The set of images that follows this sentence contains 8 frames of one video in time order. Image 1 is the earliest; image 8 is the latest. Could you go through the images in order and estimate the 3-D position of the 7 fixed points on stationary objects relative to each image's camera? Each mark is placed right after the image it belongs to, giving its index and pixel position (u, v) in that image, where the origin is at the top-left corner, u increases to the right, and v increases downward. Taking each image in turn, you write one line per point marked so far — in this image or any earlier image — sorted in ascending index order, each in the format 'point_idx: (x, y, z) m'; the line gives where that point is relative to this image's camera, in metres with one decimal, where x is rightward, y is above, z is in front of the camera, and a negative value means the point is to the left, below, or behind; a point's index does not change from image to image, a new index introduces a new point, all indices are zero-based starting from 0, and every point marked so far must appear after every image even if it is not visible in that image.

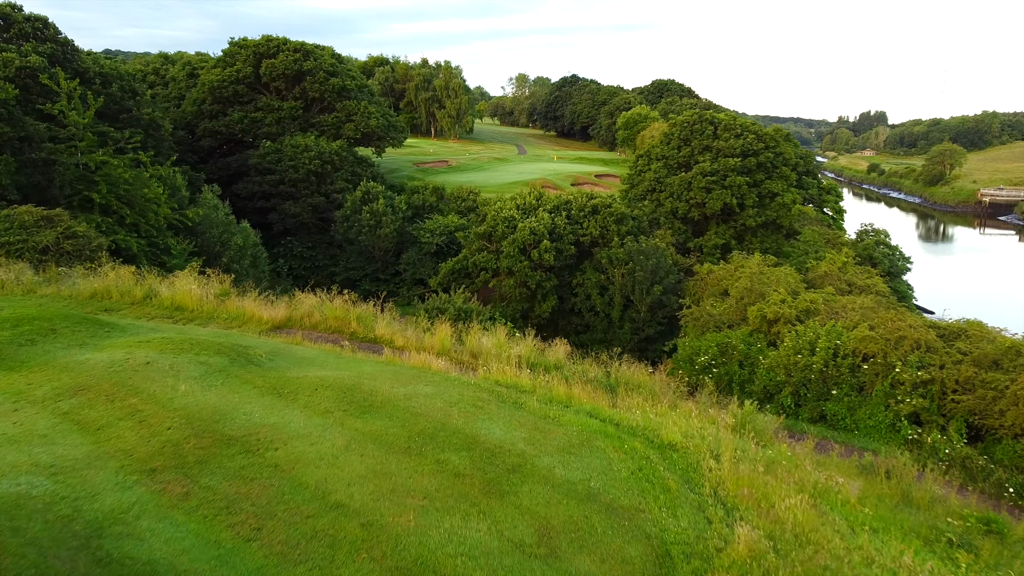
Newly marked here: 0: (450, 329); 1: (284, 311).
0: (-1.2, -0.8, +14.7) m
1: (-4.1, -0.4, +14.0) m
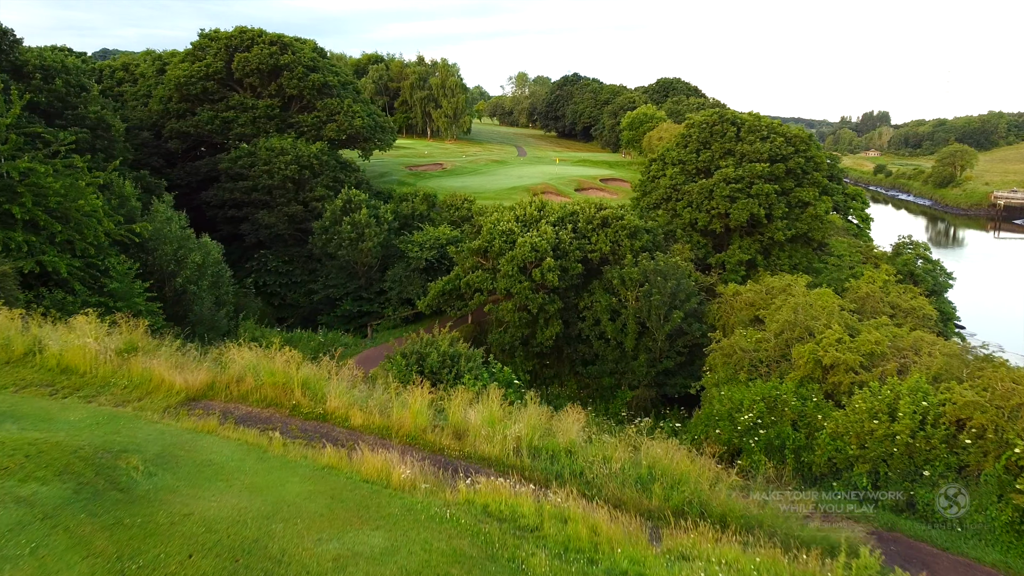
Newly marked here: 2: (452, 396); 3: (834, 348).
0: (-1.2, -1.6, +11.2) m
1: (-4.2, -1.2, +10.5) m
2: (-0.9, -1.7, +11.6) m
3: (+6.5, -1.2, +15.6) m
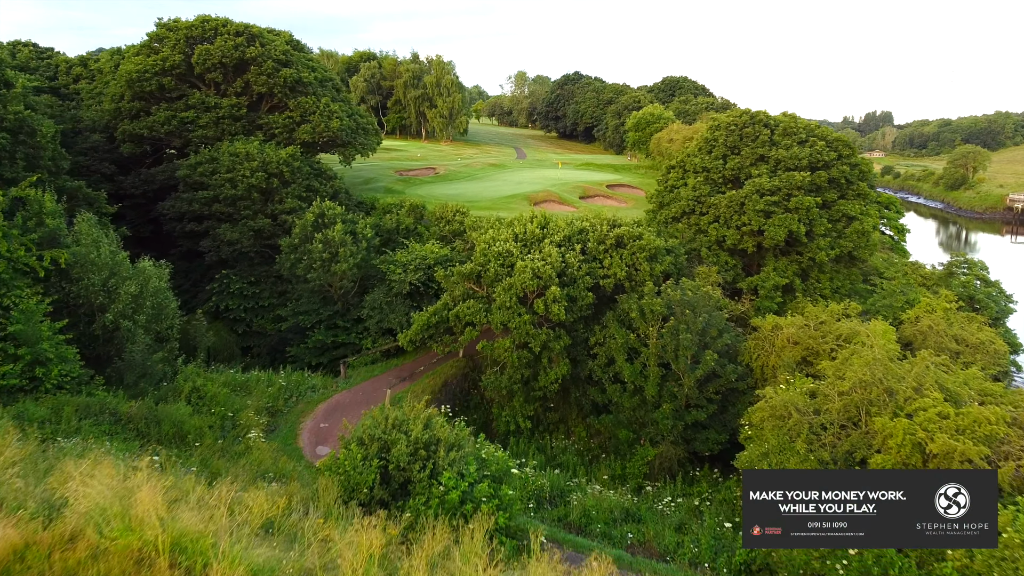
0: (-1.3, -2.5, +7.3) m
1: (-4.2, -2.1, +6.6) m
2: (-0.9, -2.6, +7.6) m
3: (+6.4, -2.1, +11.7) m
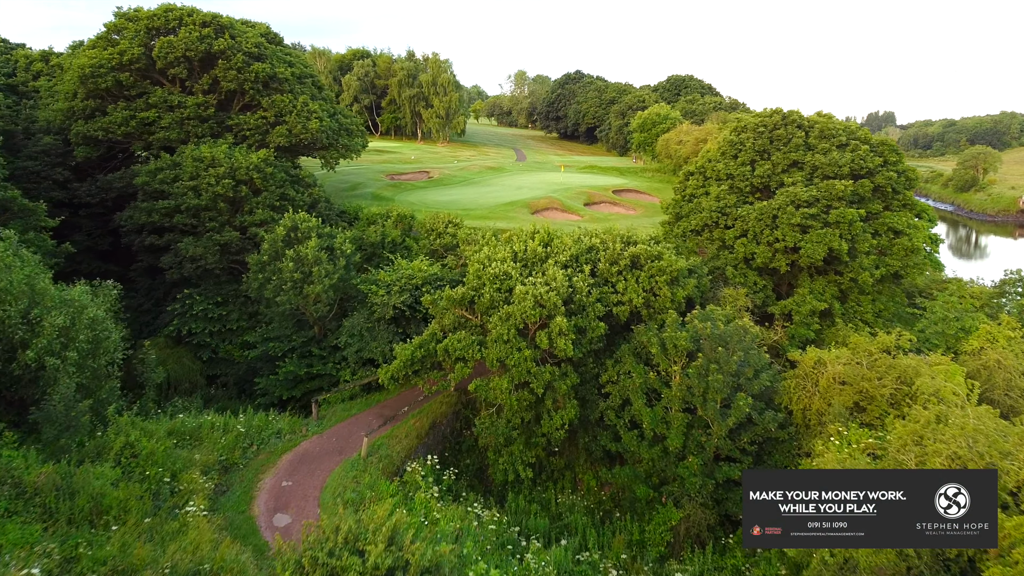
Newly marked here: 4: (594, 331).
0: (-1.3, -3.2, +4.3) m
1: (-4.3, -2.7, +3.6) m
2: (-1.0, -3.2, +4.6) m
3: (+6.4, -2.8, +8.6) m
4: (+1.9, -1.0, +17.5) m
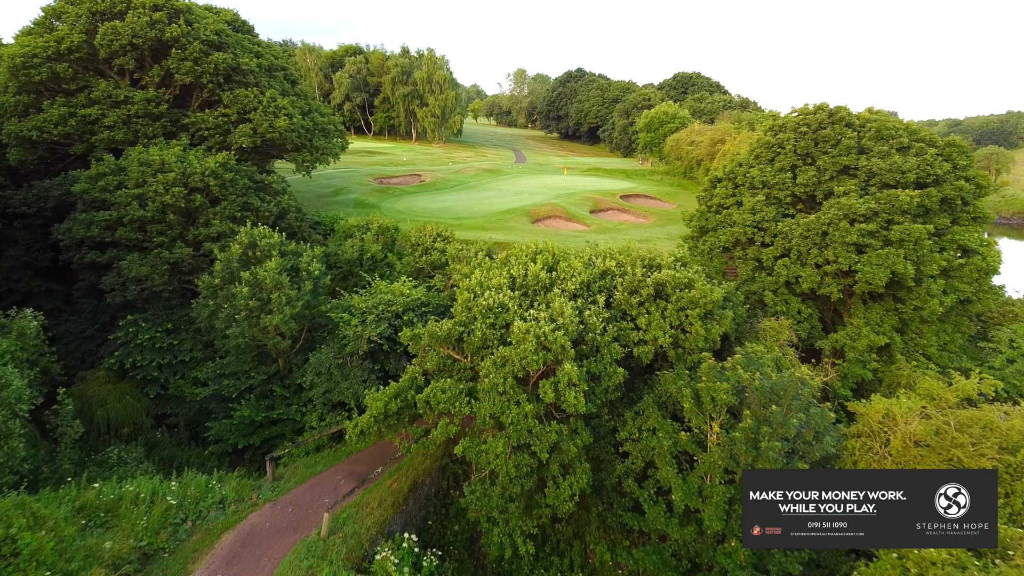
0: (-1.4, -3.8, +0.8) m
1: (-4.3, -3.4, +0.1) m
2: (-1.0, -3.9, +1.2) m
3: (+6.3, -3.5, +5.2) m
4: (+1.8, -1.7, +14.1) m
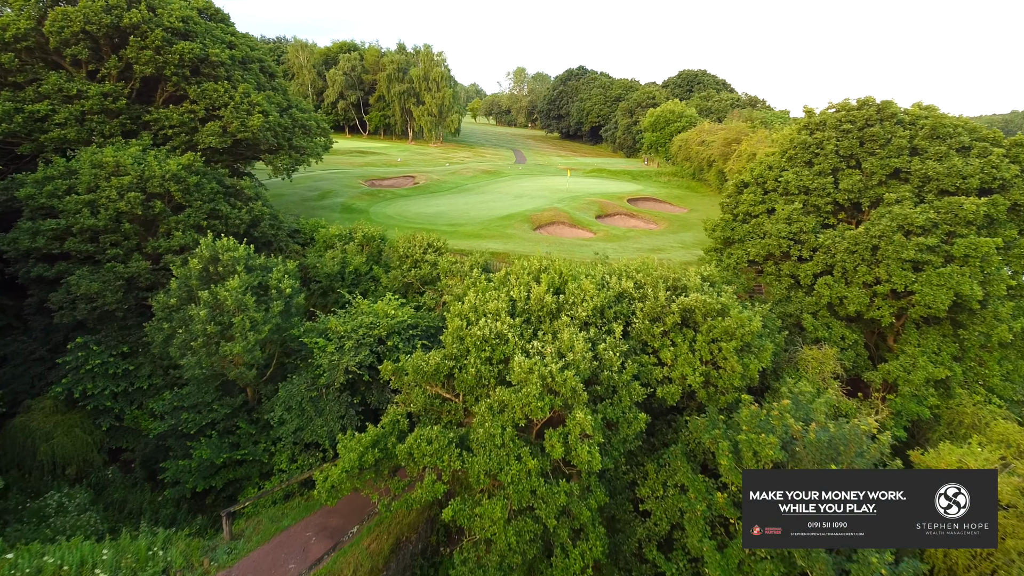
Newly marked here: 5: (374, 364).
0: (-1.4, -4.3, -1.6) m
1: (-4.3, -3.9, -2.3) m
2: (-1.0, -4.4, -1.2) m
3: (+6.3, -3.9, +2.8) m
4: (+1.8, -2.1, +11.7) m
5: (-2.9, -1.6, +16.2) m
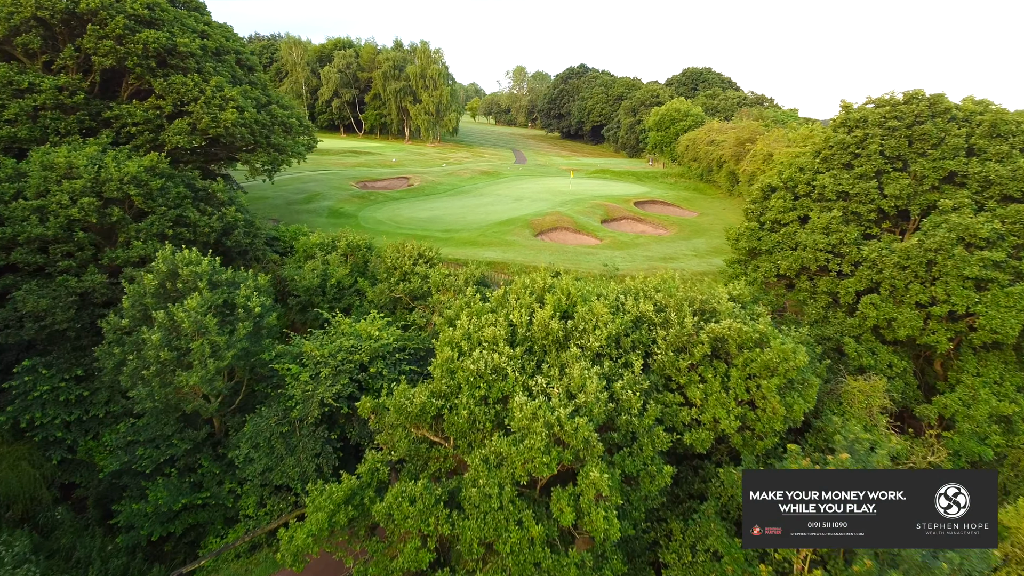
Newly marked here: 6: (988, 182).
0: (-1.4, -4.7, -3.5) m
1: (-4.3, -4.2, -4.2) m
2: (-1.0, -4.7, -3.2) m
3: (+6.3, -4.3, +0.8) m
4: (+1.8, -2.5, +9.7) m
5: (-2.9, -1.9, +14.2) m
6: (+8.2, +1.8, +13.4) m
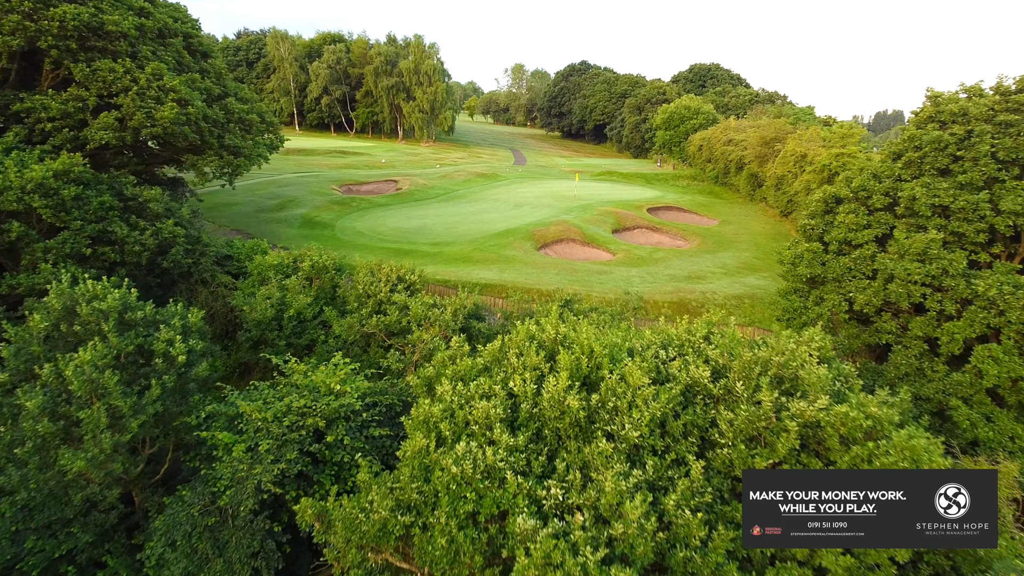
0: (-1.3, -5.3, -6.9) m
1: (-4.3, -4.9, -7.6) m
2: (-1.0, -5.4, -6.6) m
3: (+6.4, -4.9, -2.5) m
4: (+1.8, -3.1, +6.4) m
5: (-2.9, -2.6, +10.9) m
6: (+8.2, +1.2, +10.1) m
